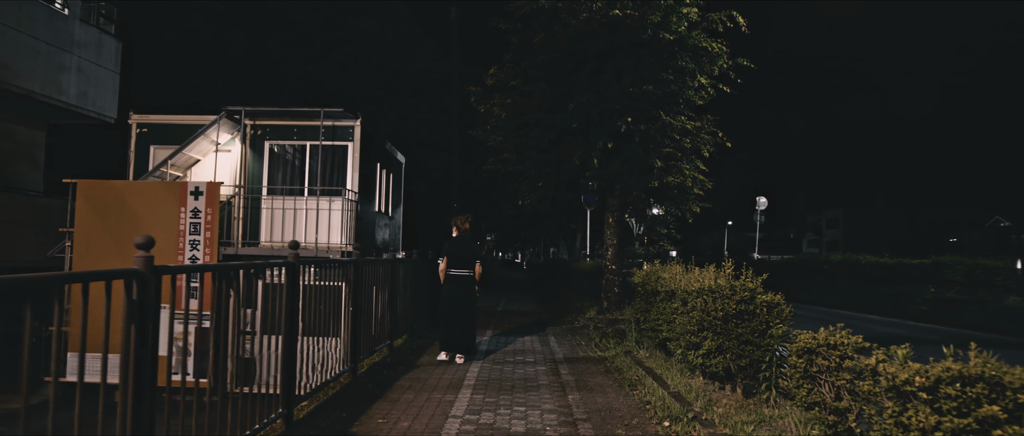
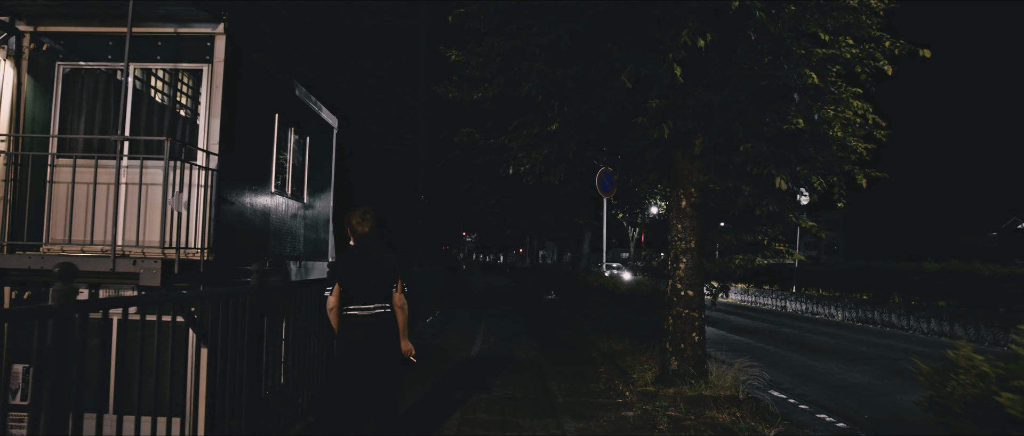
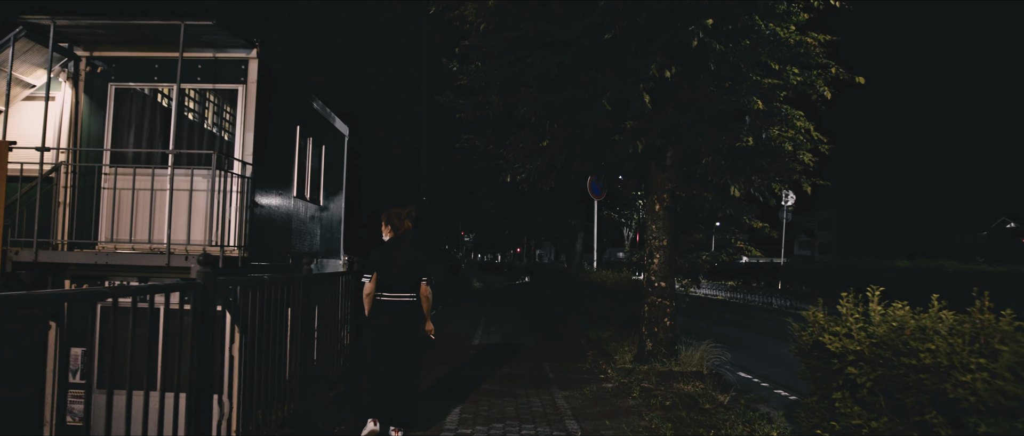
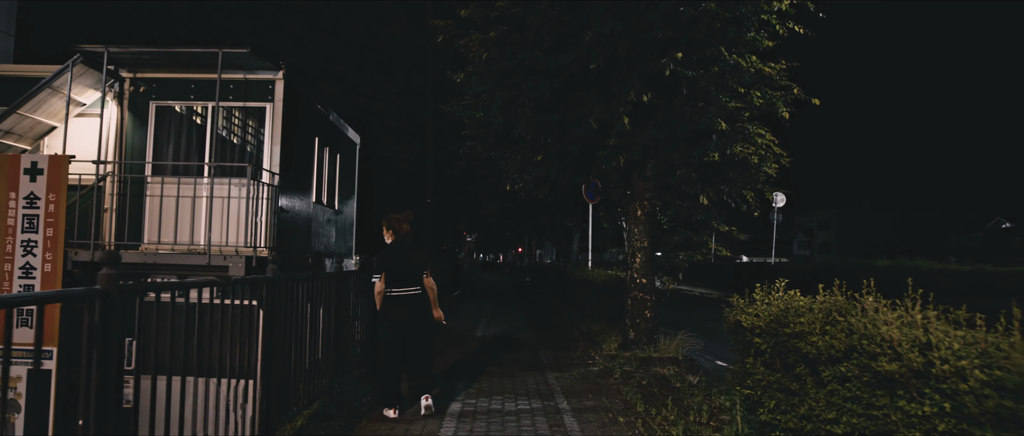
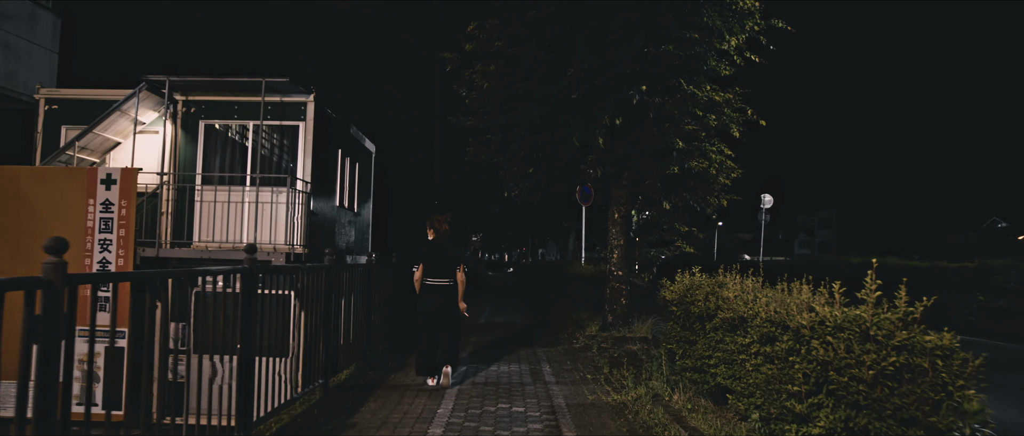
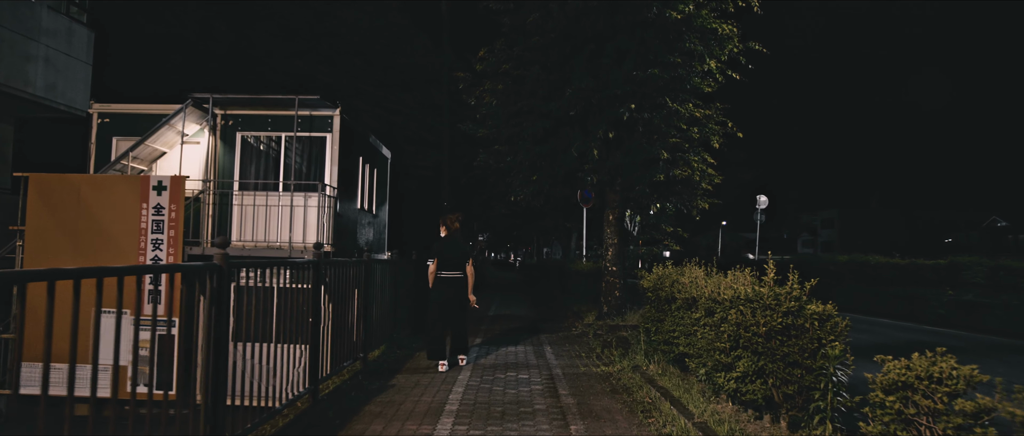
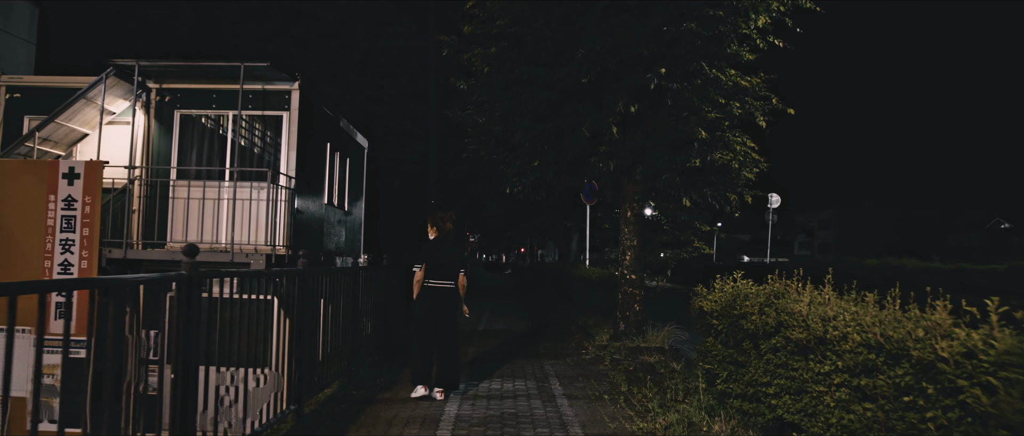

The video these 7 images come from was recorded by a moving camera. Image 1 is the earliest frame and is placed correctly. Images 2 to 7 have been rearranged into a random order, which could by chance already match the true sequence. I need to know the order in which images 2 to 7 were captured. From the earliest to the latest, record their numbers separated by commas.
6, 5, 7, 4, 3, 2
